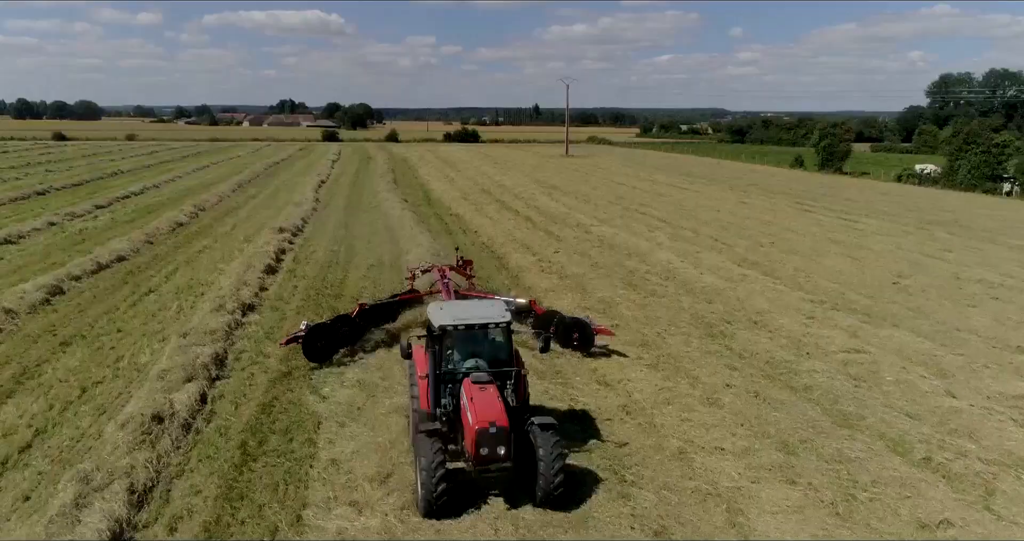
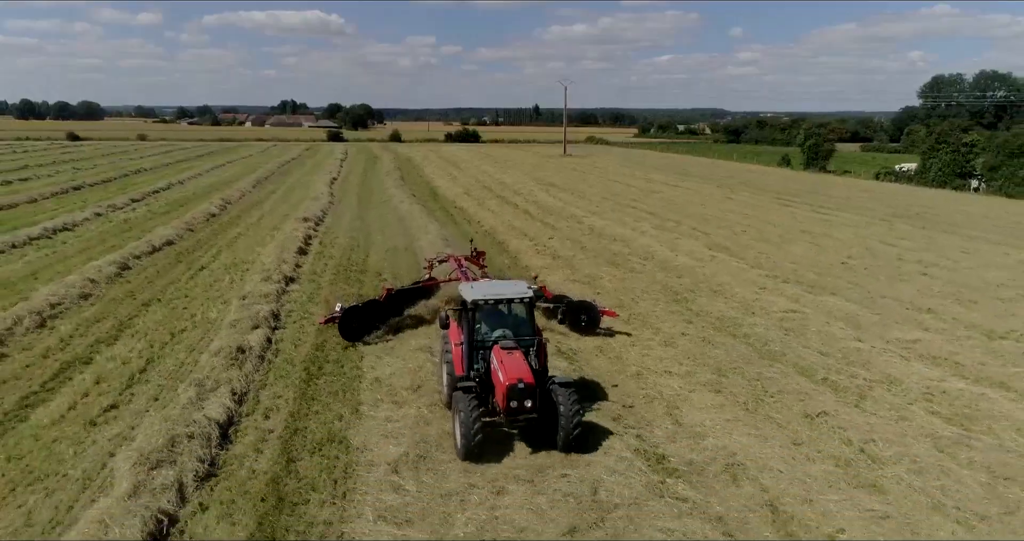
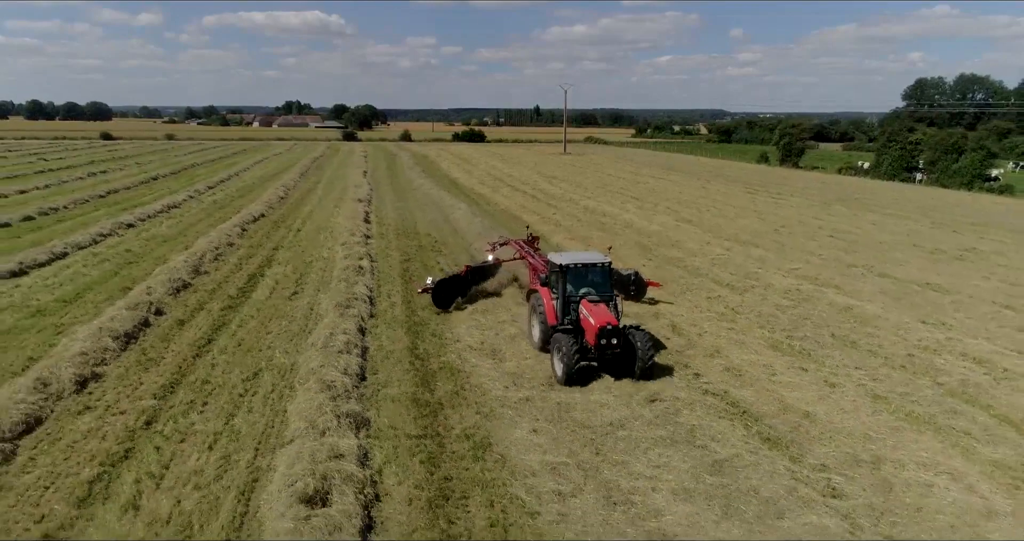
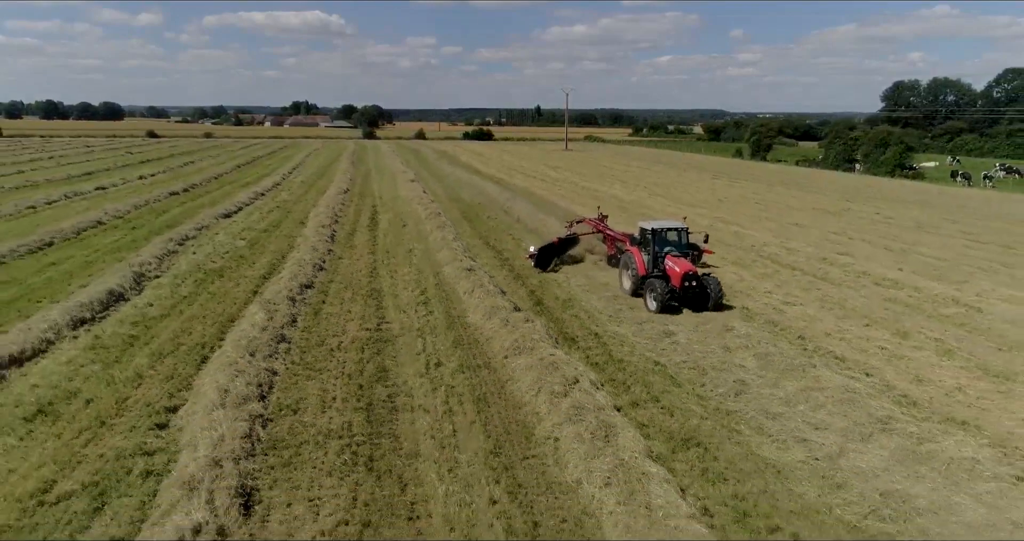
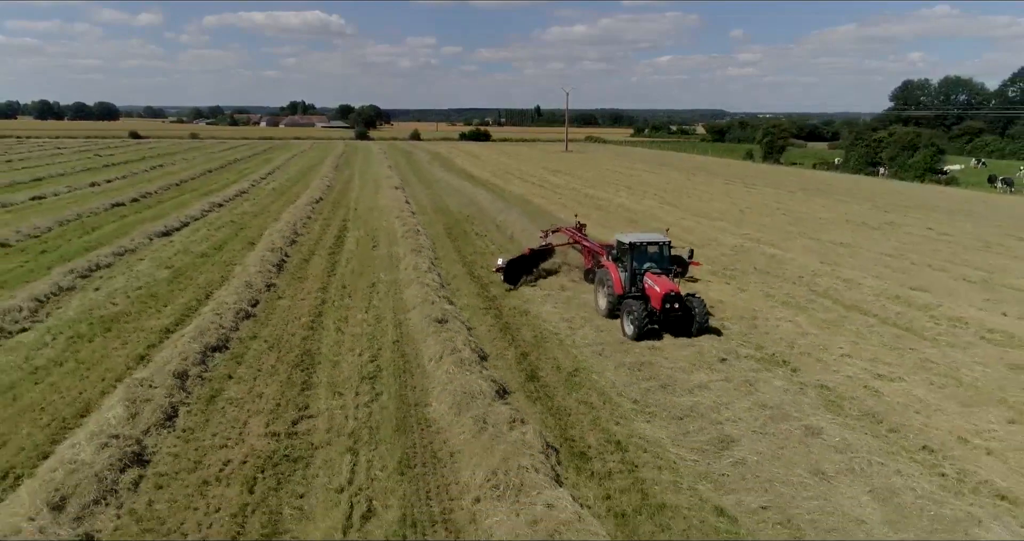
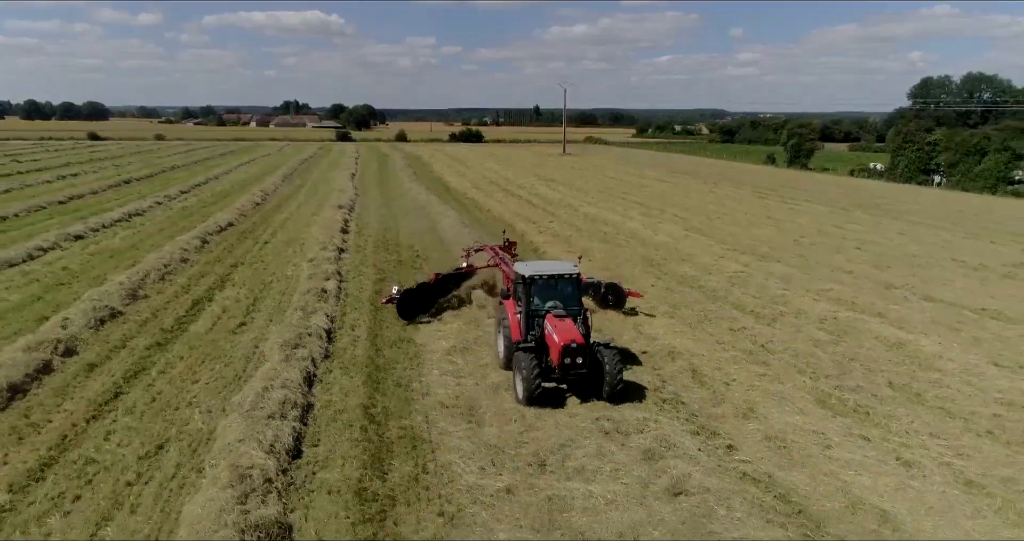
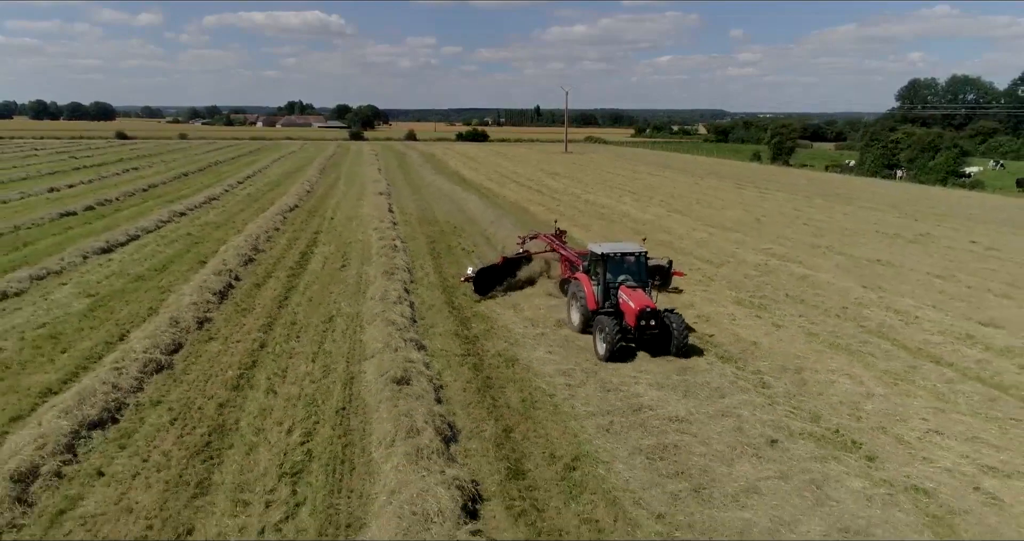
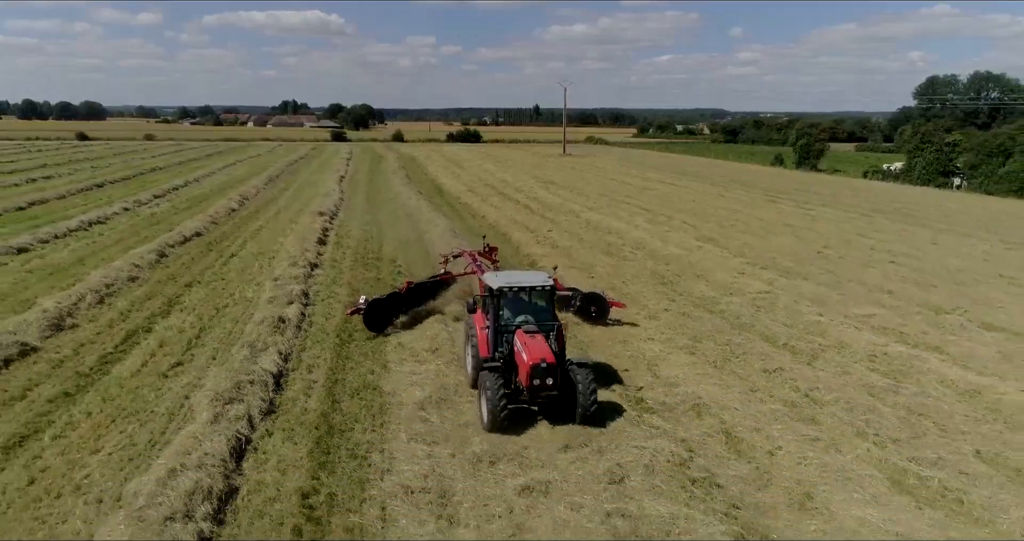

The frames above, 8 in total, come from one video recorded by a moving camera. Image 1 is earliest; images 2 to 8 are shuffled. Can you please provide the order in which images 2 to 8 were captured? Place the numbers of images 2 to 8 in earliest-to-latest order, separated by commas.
2, 8, 6, 3, 7, 5, 4
